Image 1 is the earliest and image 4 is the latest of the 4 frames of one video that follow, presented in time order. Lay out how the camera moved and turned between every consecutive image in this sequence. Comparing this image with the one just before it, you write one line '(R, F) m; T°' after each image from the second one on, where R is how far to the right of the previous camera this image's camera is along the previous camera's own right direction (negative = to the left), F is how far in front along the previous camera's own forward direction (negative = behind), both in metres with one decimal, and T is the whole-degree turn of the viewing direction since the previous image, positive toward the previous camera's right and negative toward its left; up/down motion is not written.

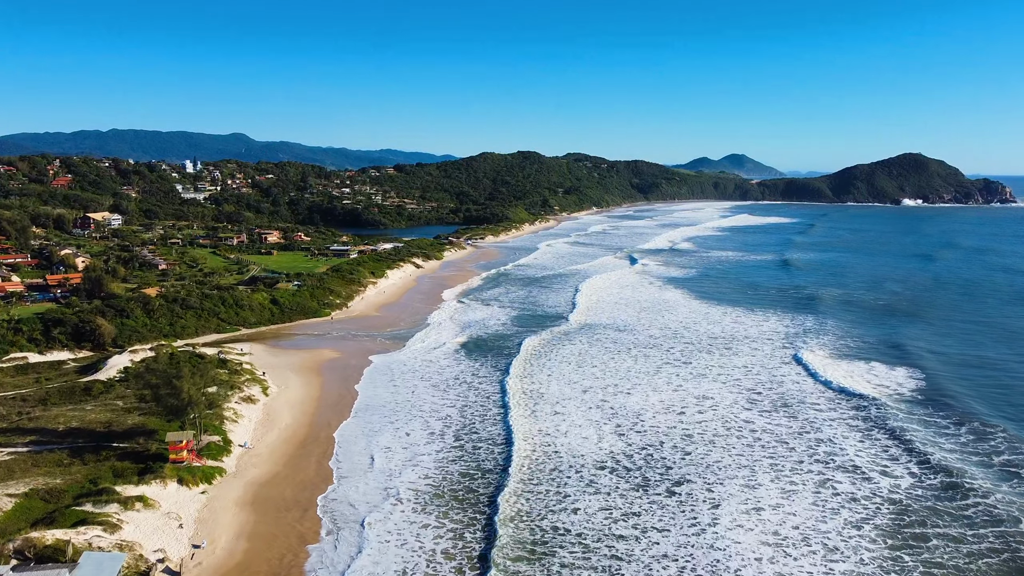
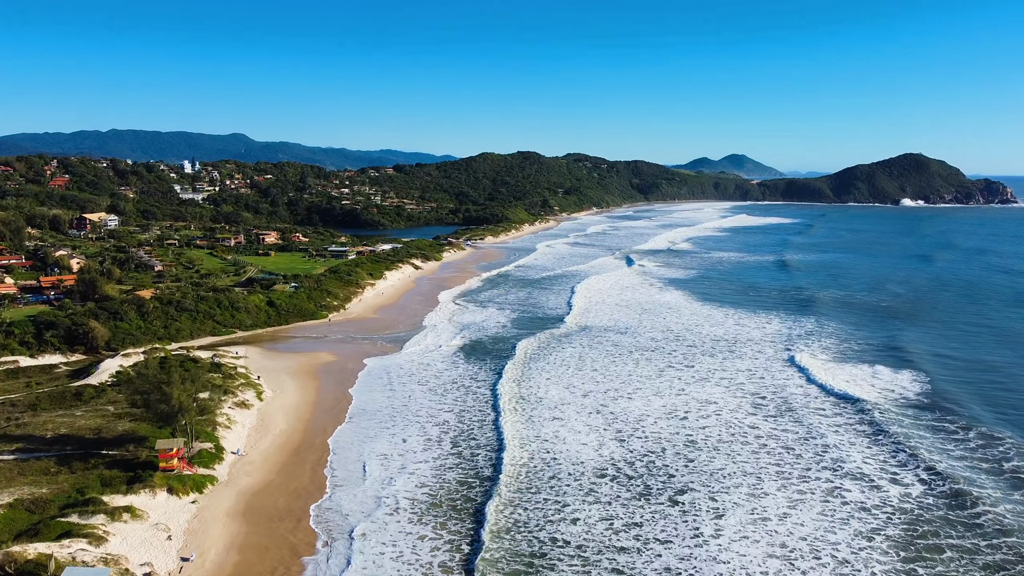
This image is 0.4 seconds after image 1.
(0.0, +1.7) m; 0°
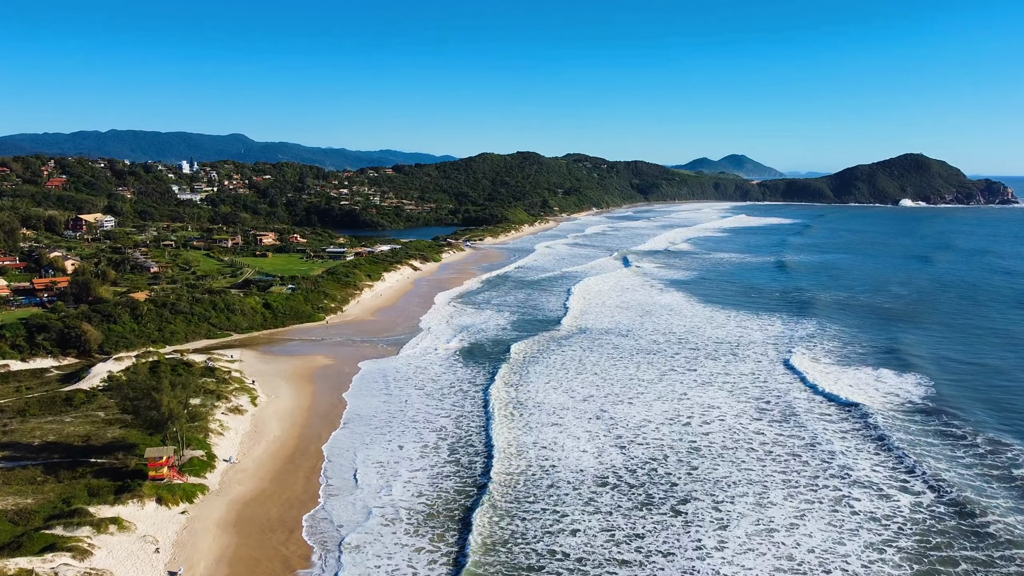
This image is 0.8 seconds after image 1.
(0.0, +1.7) m; 0°
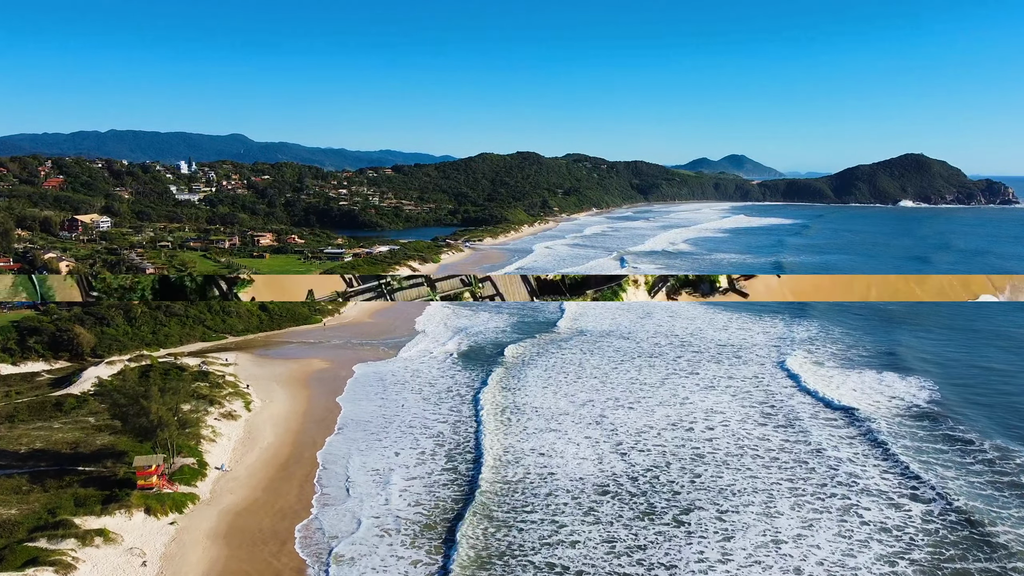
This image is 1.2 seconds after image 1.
(0.0, +1.7) m; 0°
